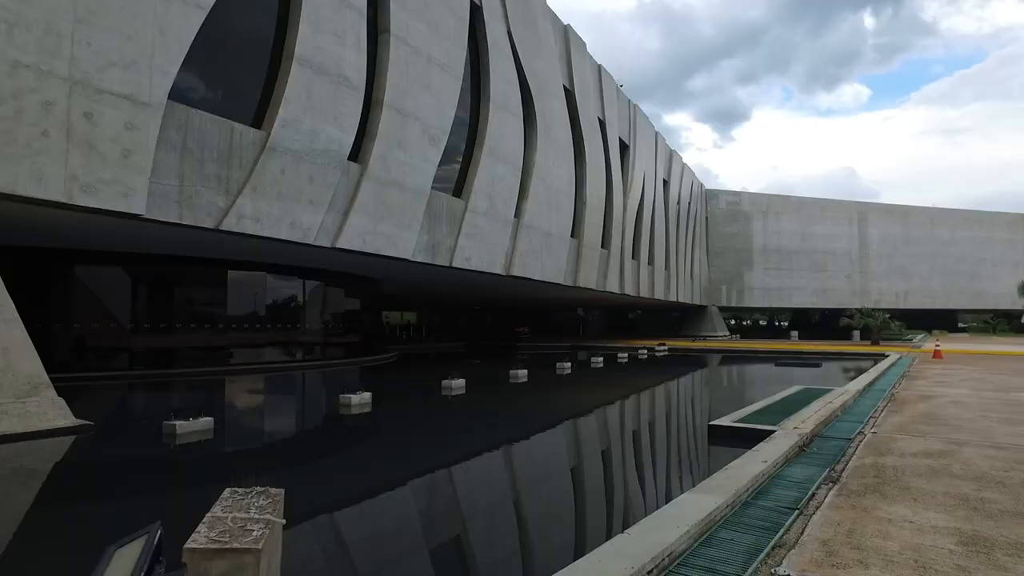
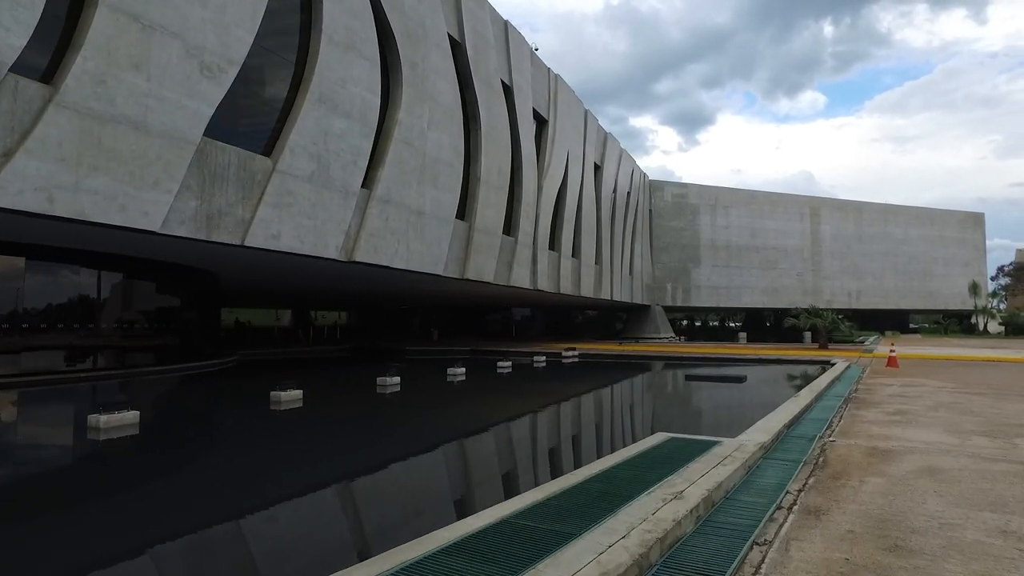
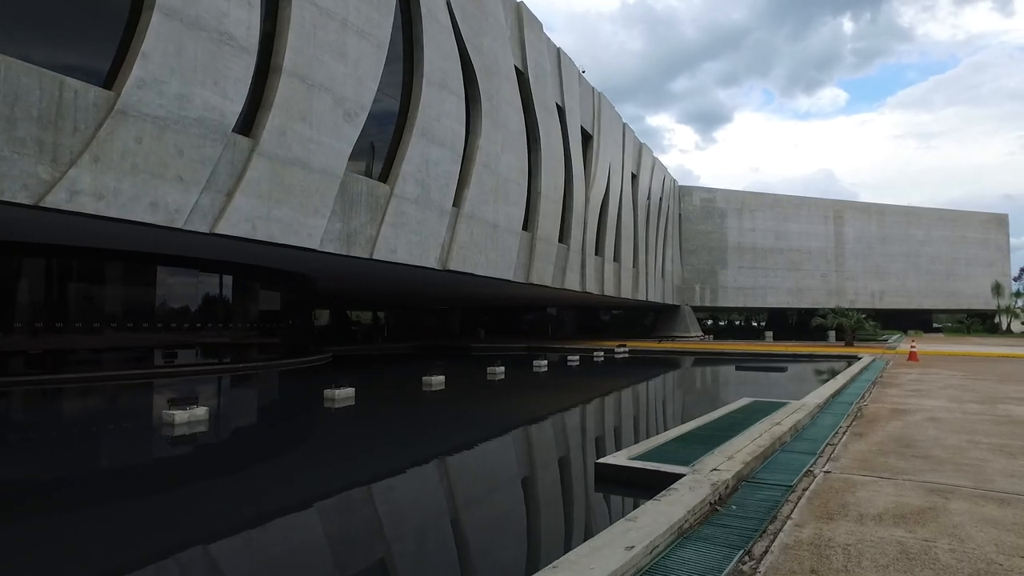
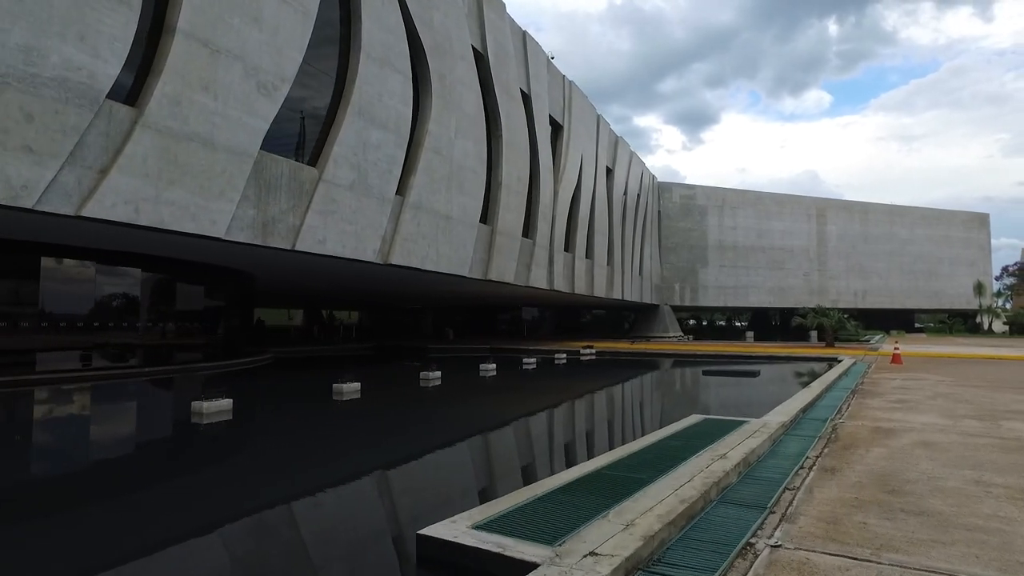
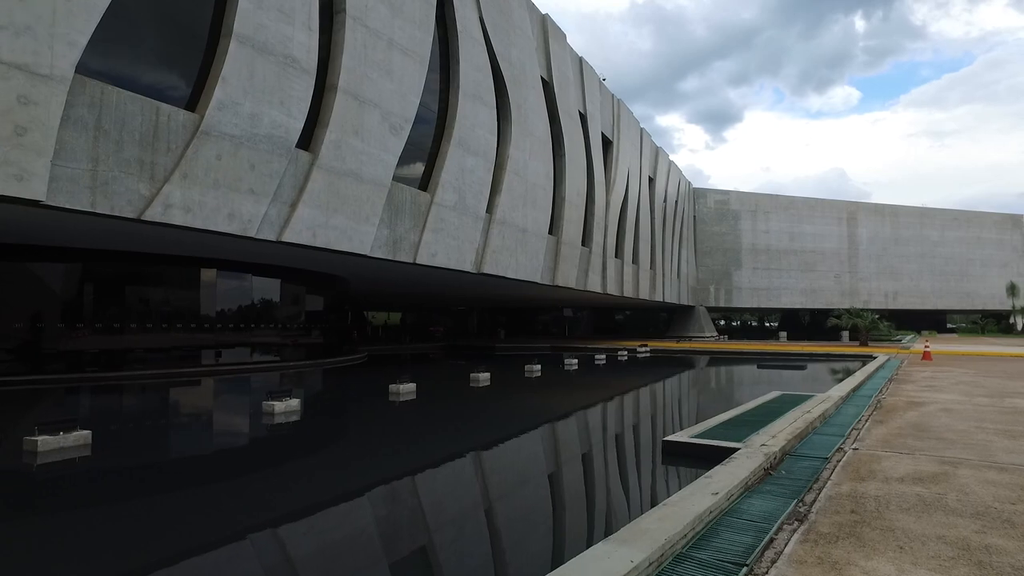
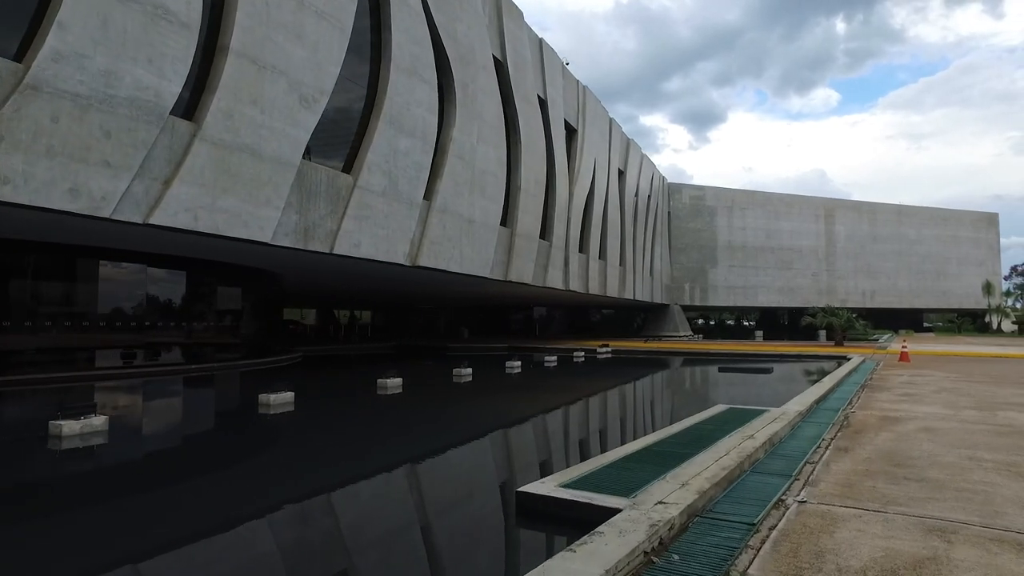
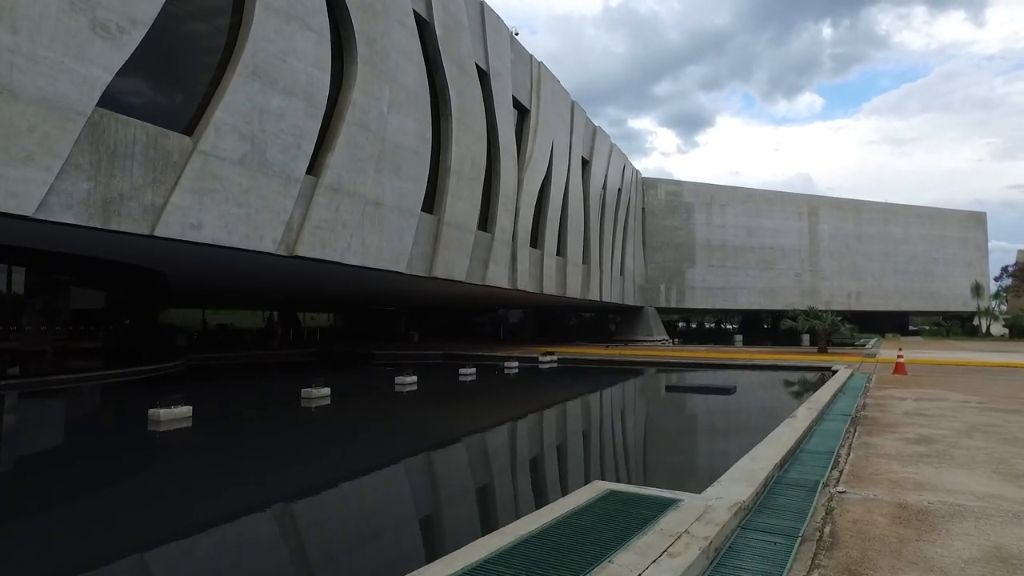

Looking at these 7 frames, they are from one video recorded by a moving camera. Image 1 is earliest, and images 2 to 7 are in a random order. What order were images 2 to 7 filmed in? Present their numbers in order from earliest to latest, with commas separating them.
5, 3, 6, 4, 2, 7
